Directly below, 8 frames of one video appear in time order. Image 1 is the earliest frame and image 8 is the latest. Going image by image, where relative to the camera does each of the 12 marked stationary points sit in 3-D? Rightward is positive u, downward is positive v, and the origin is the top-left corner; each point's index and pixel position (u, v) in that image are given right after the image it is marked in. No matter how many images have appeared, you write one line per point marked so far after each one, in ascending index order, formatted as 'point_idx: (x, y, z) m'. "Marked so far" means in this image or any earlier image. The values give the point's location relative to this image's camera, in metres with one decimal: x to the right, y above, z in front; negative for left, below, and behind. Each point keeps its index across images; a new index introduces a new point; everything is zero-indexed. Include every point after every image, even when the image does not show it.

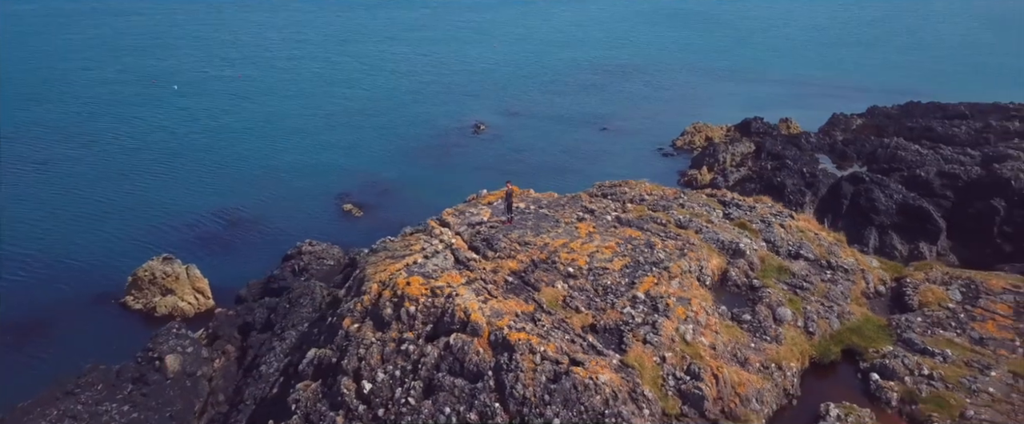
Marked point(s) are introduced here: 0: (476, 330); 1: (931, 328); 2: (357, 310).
0: (-0.6, -2.2, +12.3) m
1: (+9.4, -2.6, +14.7) m
2: (-3.2, -2.0, +13.8) m
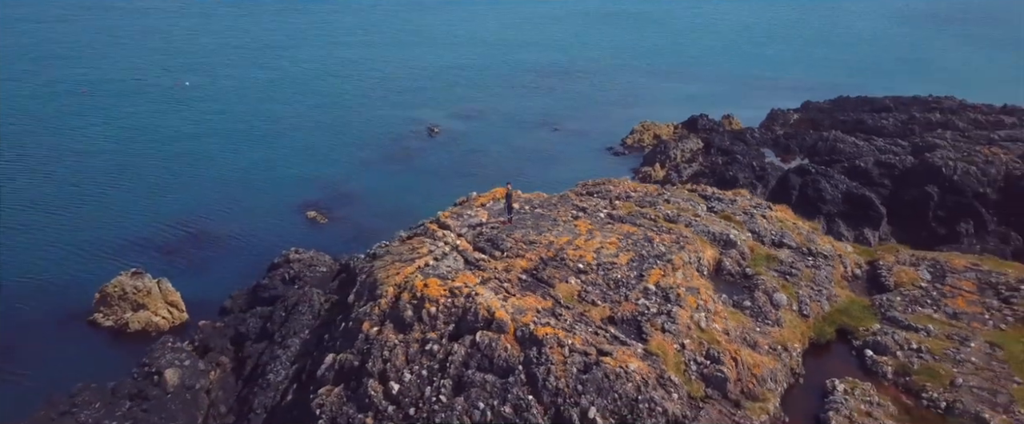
0: (-0.1, -2.2, +12.7) m
1: (+9.7, -2.3, +15.9) m
2: (-2.8, -2.1, +14.0) m
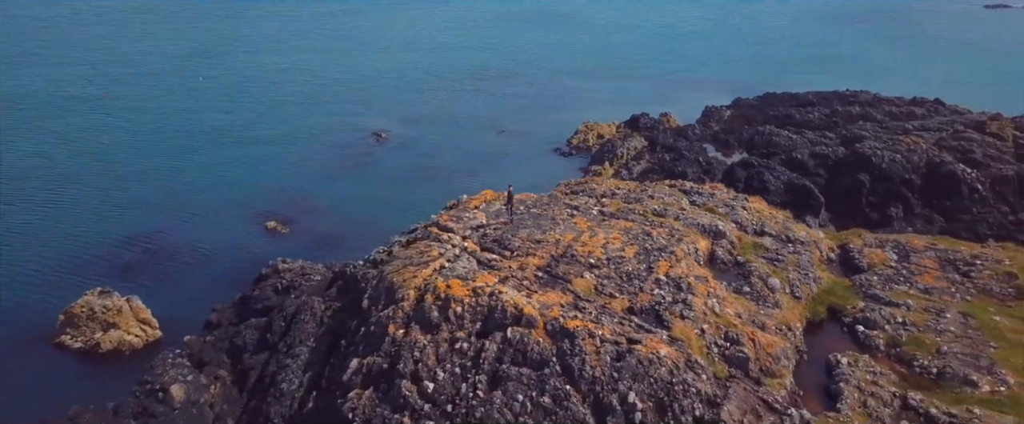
0: (+0.5, -2.2, +13.1) m
1: (+9.9, -1.9, +17.3) m
2: (-2.4, -2.2, +14.2) m
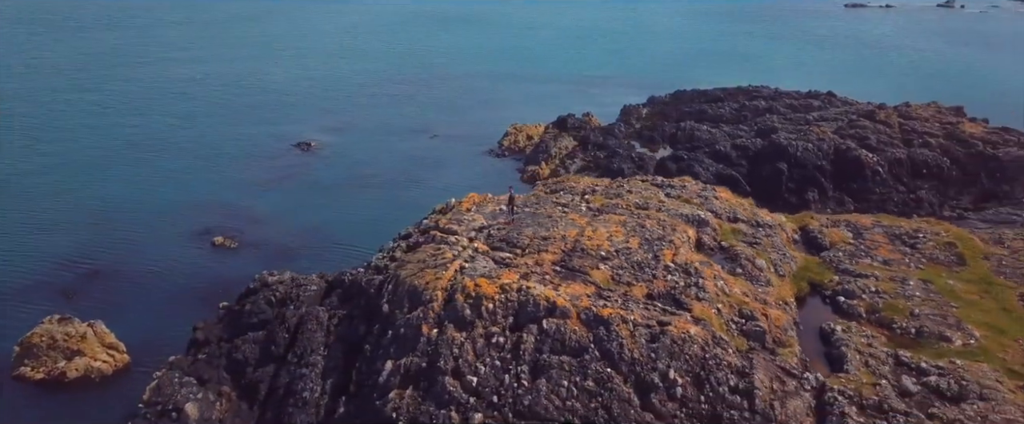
0: (+1.2, -2.1, +13.9) m
1: (+9.9, -1.4, +19.3) m
2: (-1.8, -2.3, +14.6) m
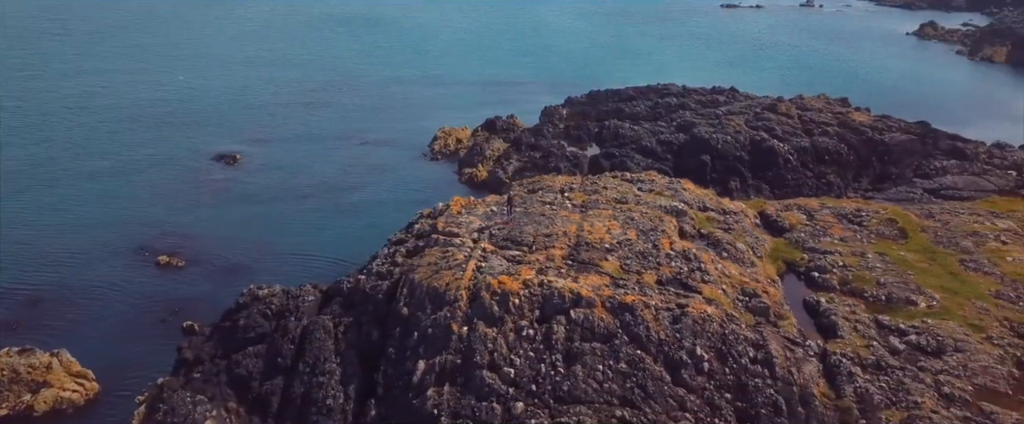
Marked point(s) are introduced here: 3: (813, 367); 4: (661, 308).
0: (+1.8, -2.0, +14.8) m
1: (+9.7, -0.9, +21.3) m
2: (-1.2, -2.3, +15.1) m
3: (+6.3, -3.2, +13.8) m
4: (+3.3, -2.1, +14.7) m
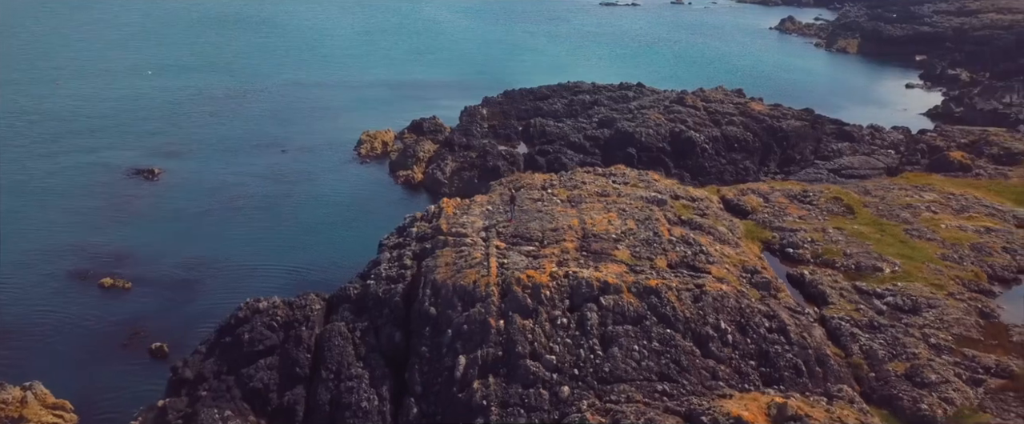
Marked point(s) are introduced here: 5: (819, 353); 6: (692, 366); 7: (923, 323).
0: (+2.5, -1.8, +15.8) m
1: (+9.3, -0.3, +23.4) m
2: (-0.5, -2.3, +15.7) m
3: (+7.2, -2.8, +15.5) m
4: (+4.0, -1.8, +16.0) m
5: (+6.8, -3.1, +14.7) m
6: (+3.9, -3.4, +14.6) m
7: (+9.8, -2.6, +15.9) m
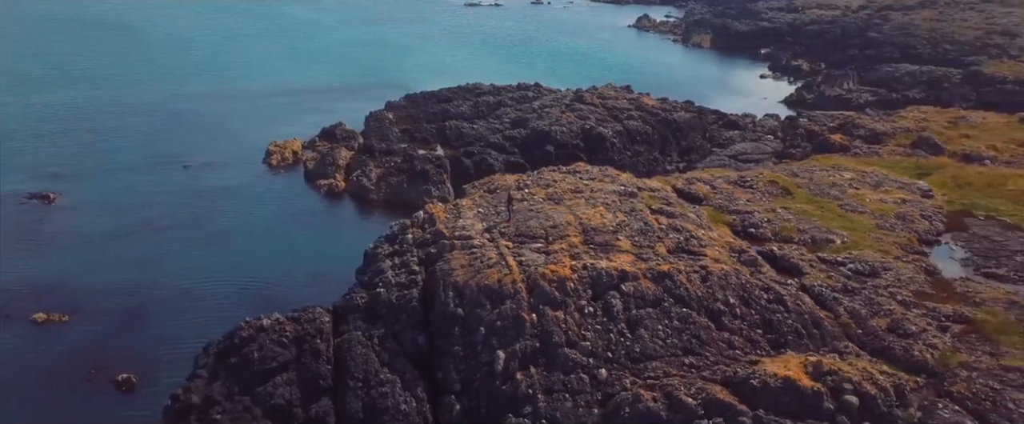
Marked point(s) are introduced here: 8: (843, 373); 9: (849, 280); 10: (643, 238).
0: (+3.1, -1.6, +17.2) m
1: (+8.5, +0.3, +25.8) m
2: (+0.3, -2.3, +16.5) m
3: (+7.9, -2.3, +17.6) m
4: (+4.6, -1.6, +17.6) m
5: (+7.6, -2.7, +16.8) m
6: (+4.9, -3.1, +16.2) m
7: (+10.4, -2.0, +18.4) m
8: (+7.1, -3.4, +13.9) m
9: (+9.6, -1.9, +18.9) m
10: (+3.7, -0.8, +19.2) m
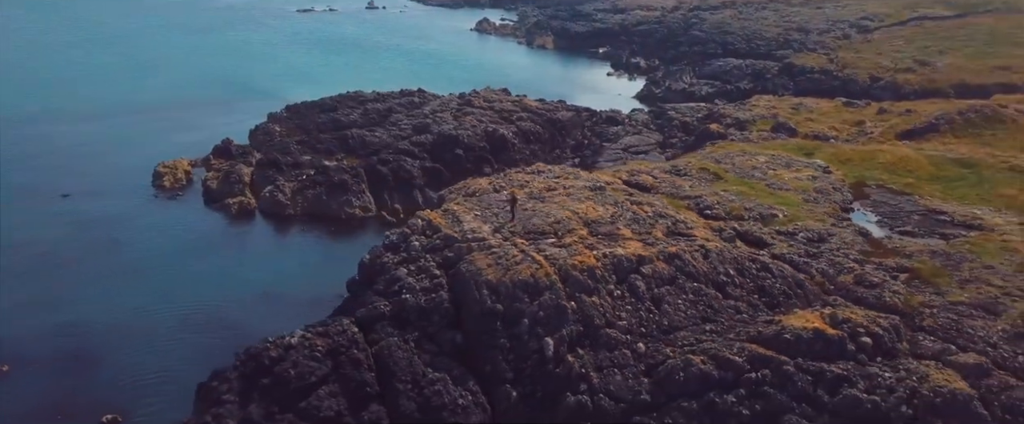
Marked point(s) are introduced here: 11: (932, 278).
0: (+3.9, -1.4, +19.3) m
1: (+7.3, +0.9, +28.8) m
2: (+1.3, -2.3, +18.1) m
3: (+8.5, -1.7, +20.7) m
4: (+5.3, -1.2, +20.0) m
5: (+8.5, -2.0, +19.9) m
6: (+5.9, -2.7, +18.7) m
7: (+10.8, -1.2, +22.0) m
8: (+8.6, -2.7, +16.9) m
9: (+9.9, -1.2, +22.2) m
10: (+4.1, -0.5, +21.4) m
11: (+12.6, -2.0, +19.9) m
